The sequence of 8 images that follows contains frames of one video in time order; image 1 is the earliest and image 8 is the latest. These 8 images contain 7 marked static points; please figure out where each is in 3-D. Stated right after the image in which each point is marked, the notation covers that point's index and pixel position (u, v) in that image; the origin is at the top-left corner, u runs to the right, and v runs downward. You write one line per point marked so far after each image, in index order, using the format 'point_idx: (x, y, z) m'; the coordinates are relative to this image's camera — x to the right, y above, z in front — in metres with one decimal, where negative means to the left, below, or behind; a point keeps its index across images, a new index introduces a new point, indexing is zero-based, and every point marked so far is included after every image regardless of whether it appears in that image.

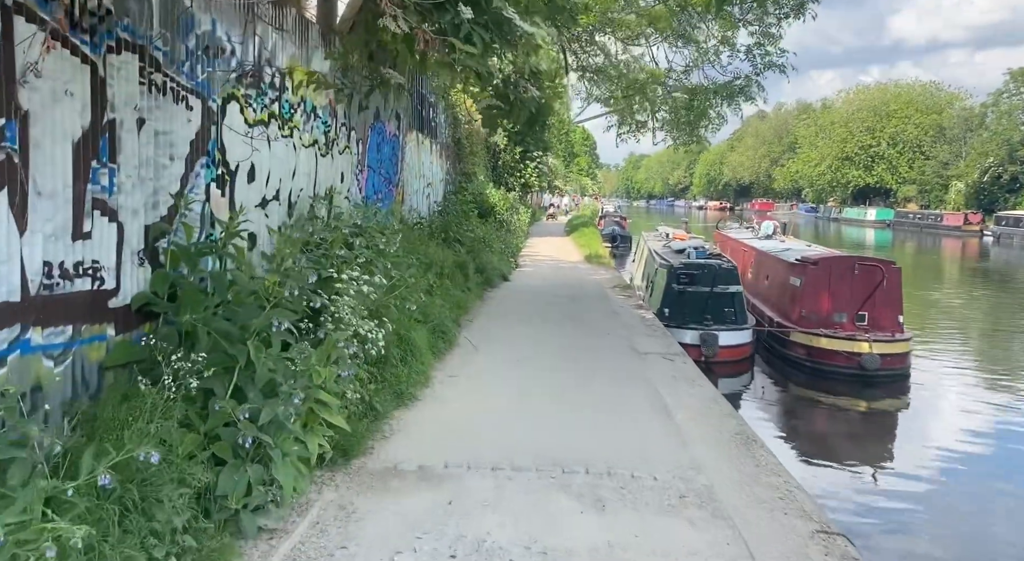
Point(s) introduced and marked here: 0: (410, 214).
0: (-1.8, +1.1, +13.4) m
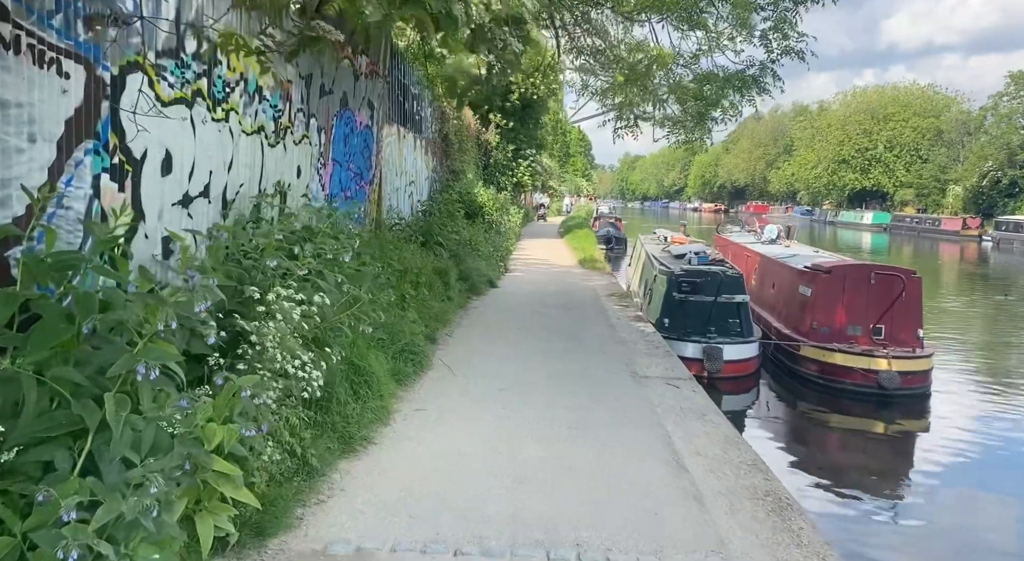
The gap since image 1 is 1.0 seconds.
0: (-2.0, +1.0, +12.2) m
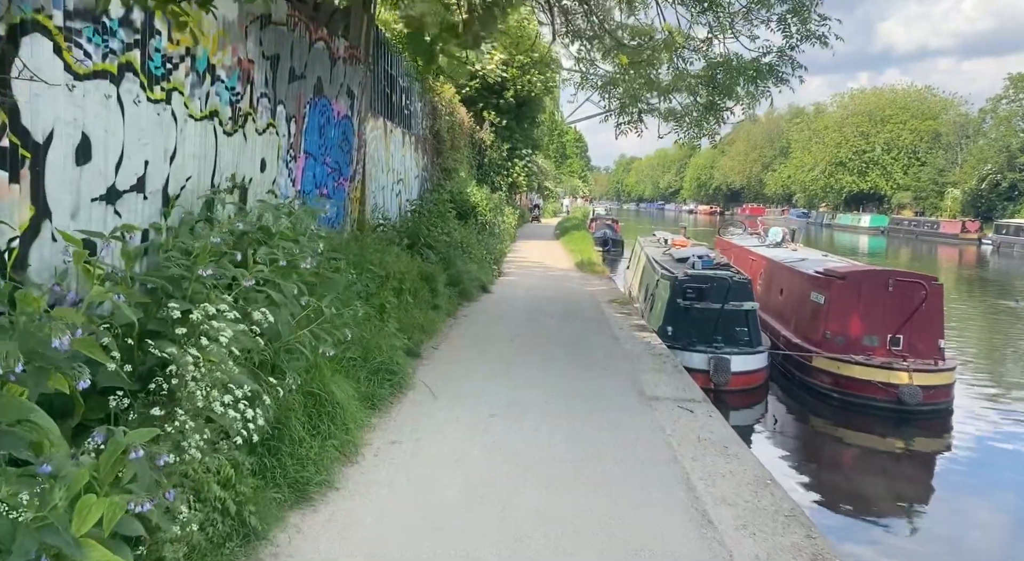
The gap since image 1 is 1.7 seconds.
0: (-2.1, +1.0, +11.4) m
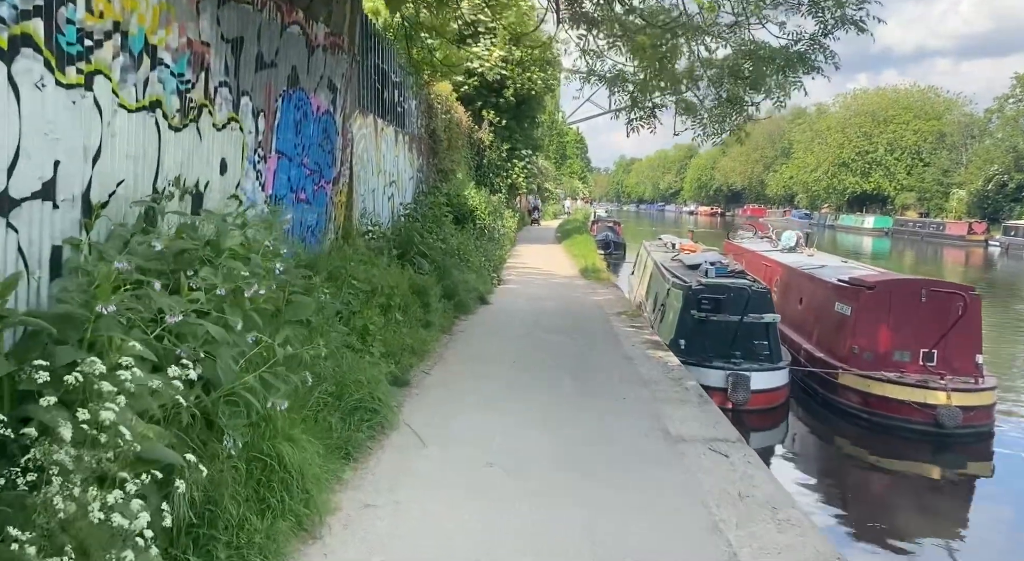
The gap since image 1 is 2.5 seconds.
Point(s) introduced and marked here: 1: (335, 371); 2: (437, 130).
0: (-2.0, +0.8, +10.4) m
1: (-1.1, -0.6, +5.0) m
2: (-1.7, +3.3, +17.4) m
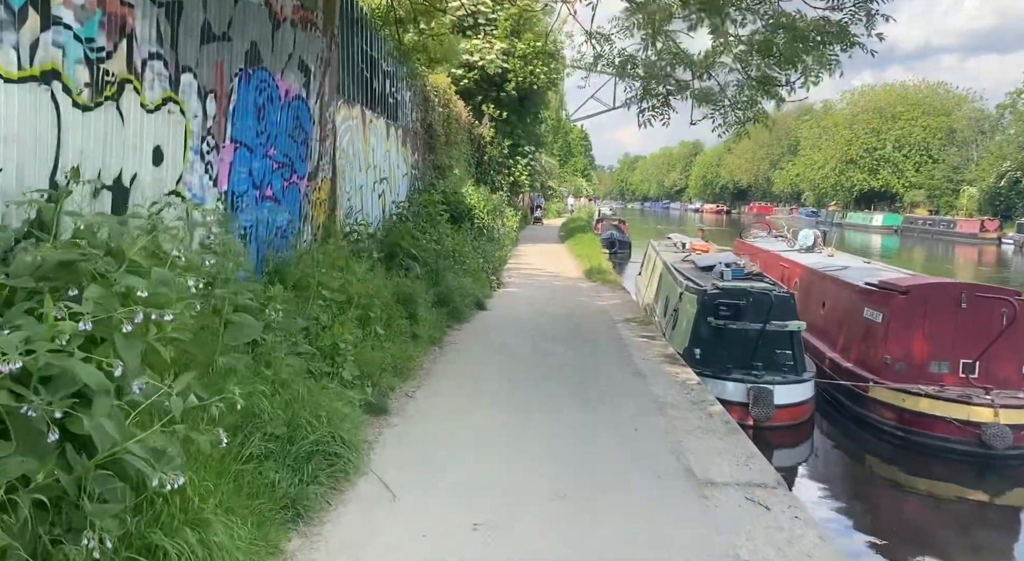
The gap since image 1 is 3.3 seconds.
0: (-2.1, +0.7, +9.5) m
1: (-1.2, -0.6, +4.1) m
2: (-1.6, +3.3, +16.4) m
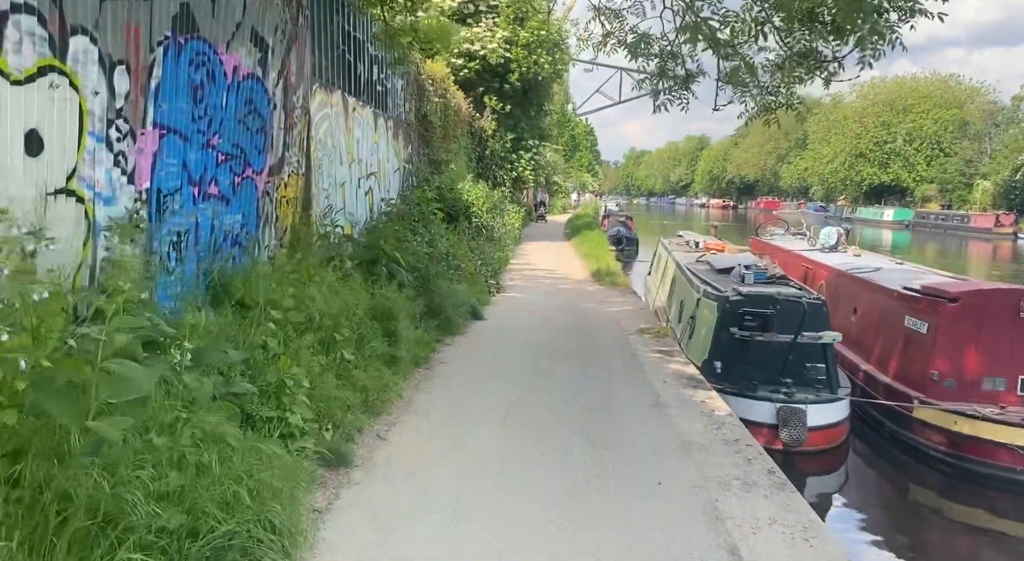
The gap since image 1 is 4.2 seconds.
0: (-2.1, +0.7, +8.4) m
1: (-1.2, -0.8, +3.0) m
2: (-1.6, +3.2, +15.3) m
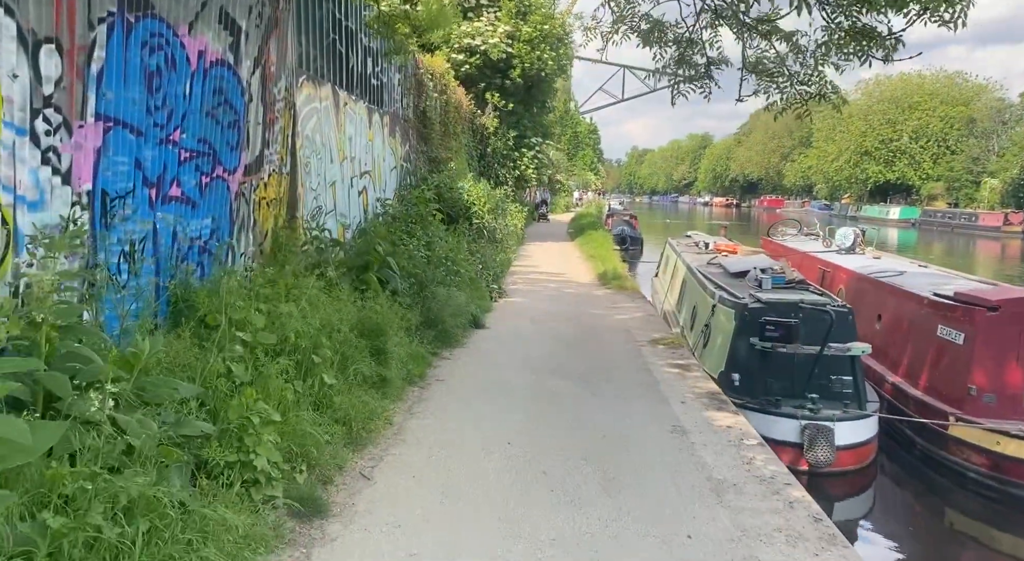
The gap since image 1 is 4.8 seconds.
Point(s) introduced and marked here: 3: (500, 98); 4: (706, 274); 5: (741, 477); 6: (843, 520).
0: (-2.0, +0.6, +7.7) m
1: (-1.2, -0.9, +2.3) m
2: (-1.6, +3.1, +14.6) m
3: (-0.3, +4.6, +19.8) m
4: (+3.1, +0.1, +12.4) m
5: (+1.4, -1.2, +4.8) m
6: (+3.5, -2.5, +8.3) m
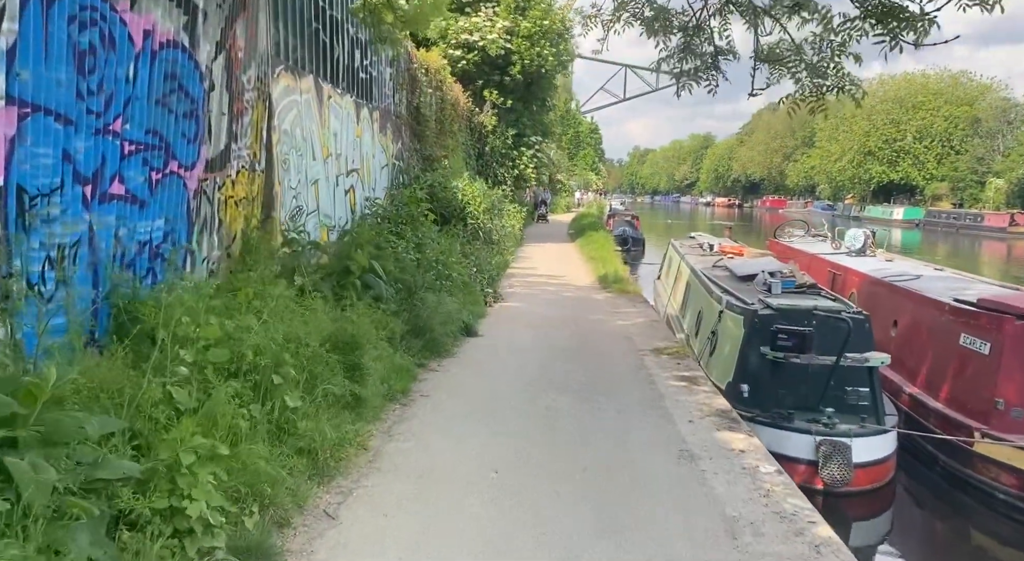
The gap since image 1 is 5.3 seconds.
0: (-2.1, +0.5, +7.1) m
1: (-1.3, -0.9, +1.7) m
2: (-1.6, +3.1, +14.1) m
3: (-0.3, +4.6, +19.2) m
4: (+3.0, 0.0, +11.8) m
5: (+1.3, -1.2, +4.2) m
6: (+3.4, -2.6, +7.7) m
